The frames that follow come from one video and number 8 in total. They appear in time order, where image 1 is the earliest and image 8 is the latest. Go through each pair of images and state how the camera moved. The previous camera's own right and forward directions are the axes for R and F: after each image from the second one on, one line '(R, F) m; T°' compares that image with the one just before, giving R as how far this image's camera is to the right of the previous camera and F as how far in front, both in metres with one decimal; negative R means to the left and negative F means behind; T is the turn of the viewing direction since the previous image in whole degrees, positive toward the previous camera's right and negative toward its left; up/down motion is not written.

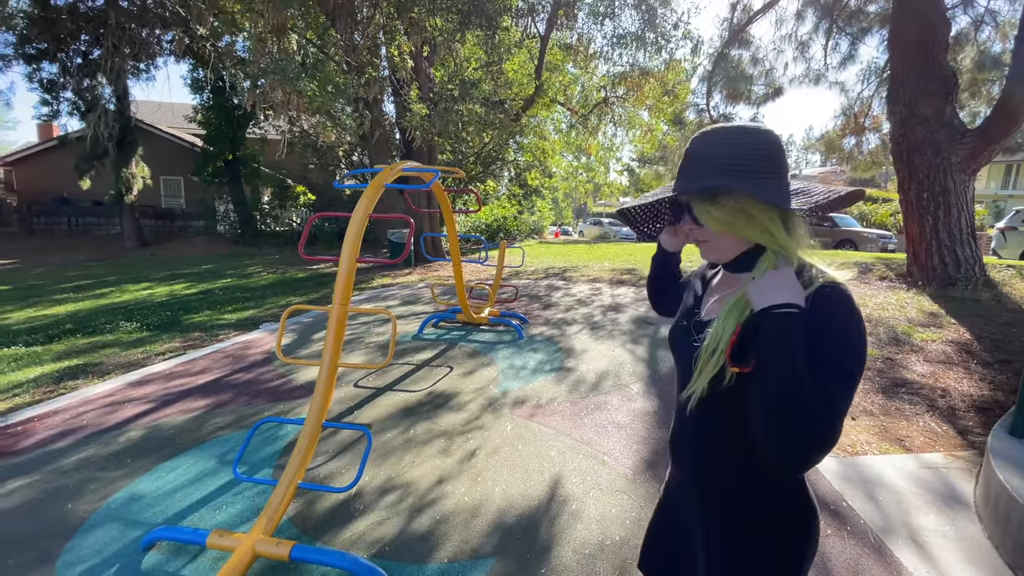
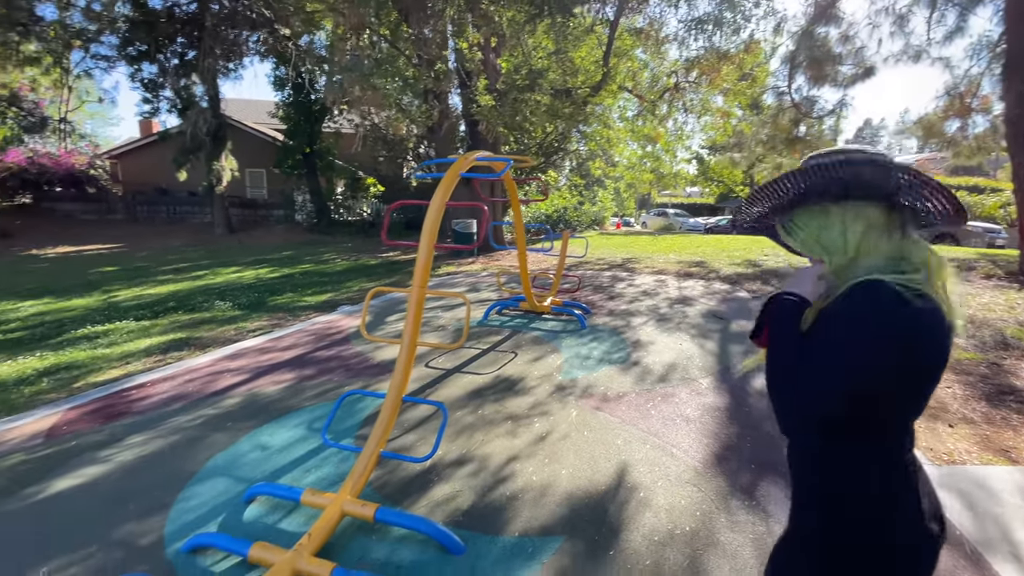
(-0.1, 0.0) m; -7°
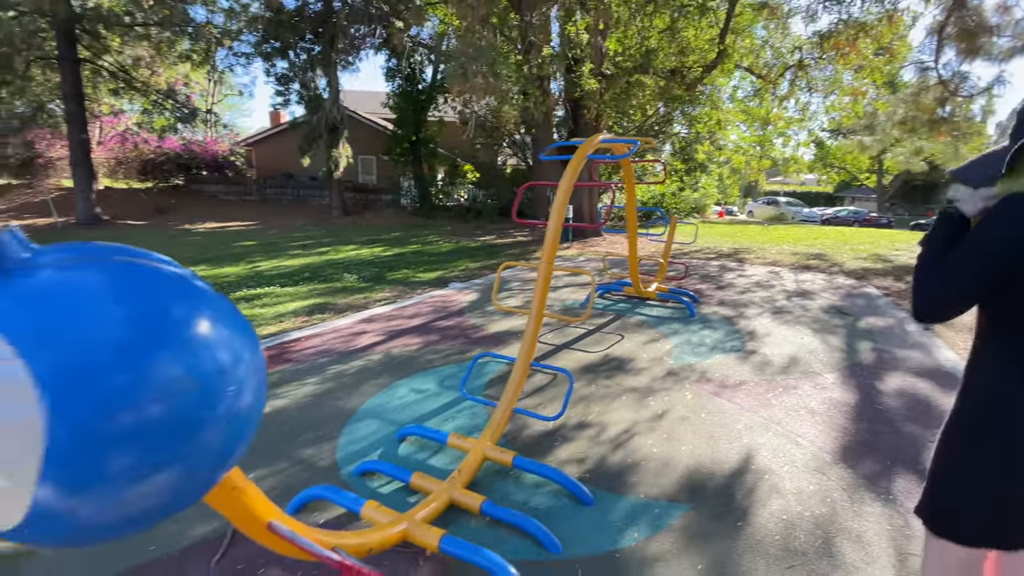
(-0.2, -0.2) m; -10°
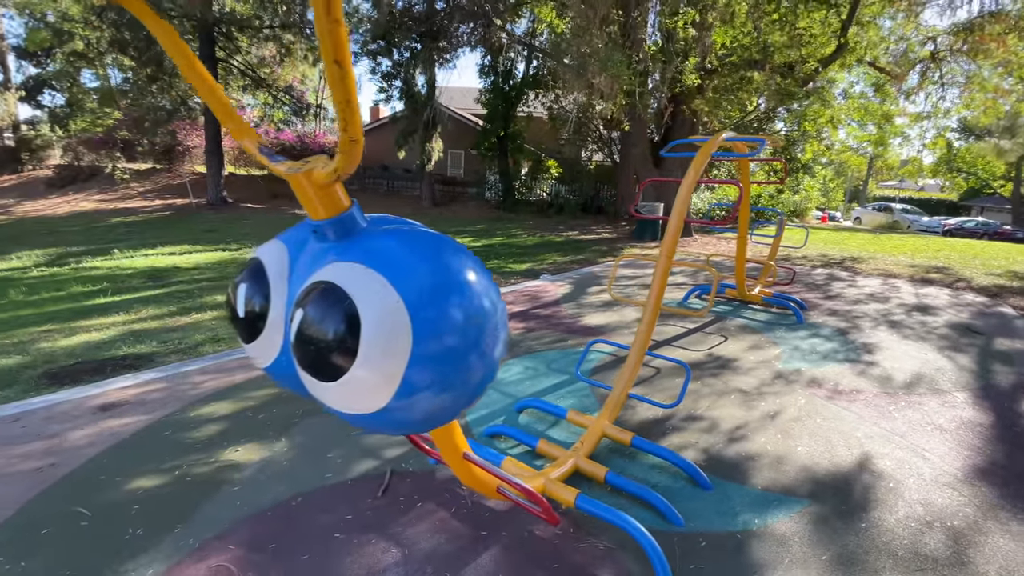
(-0.3, -0.2) m; -8°
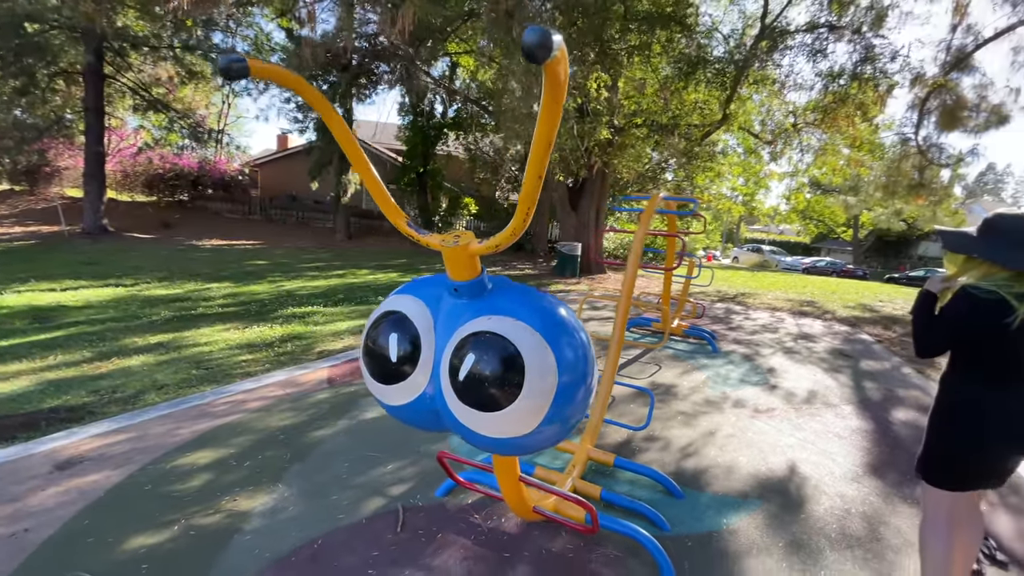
(-0.5, -0.2) m; +11°
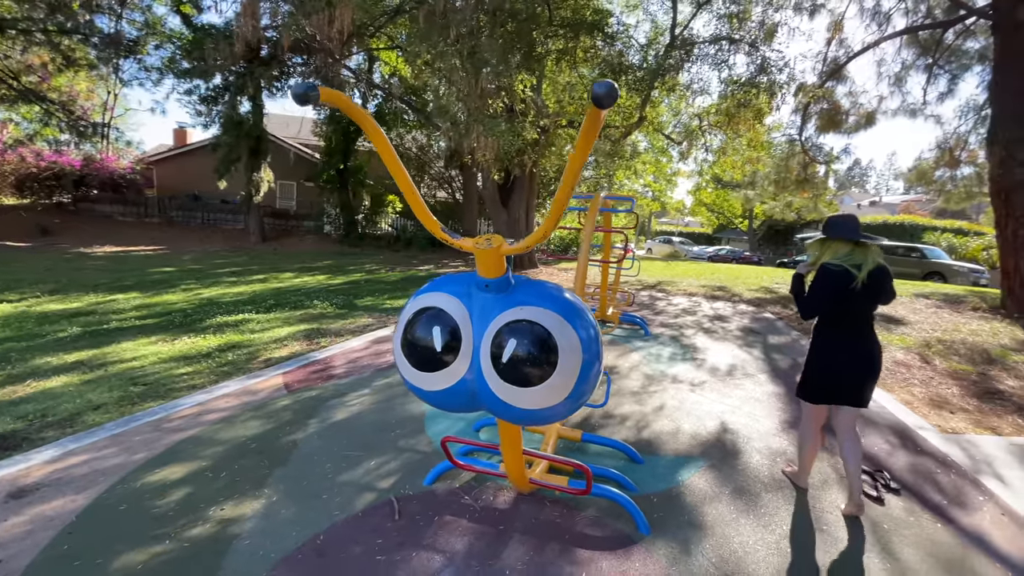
(-0.3, -0.2) m; +9°
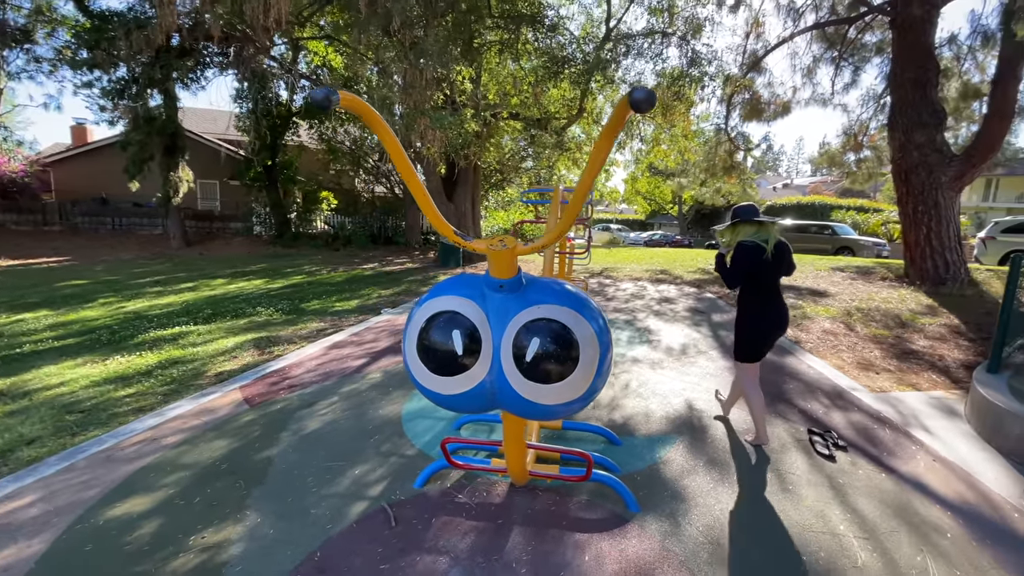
(-0.2, 0.0) m; +7°
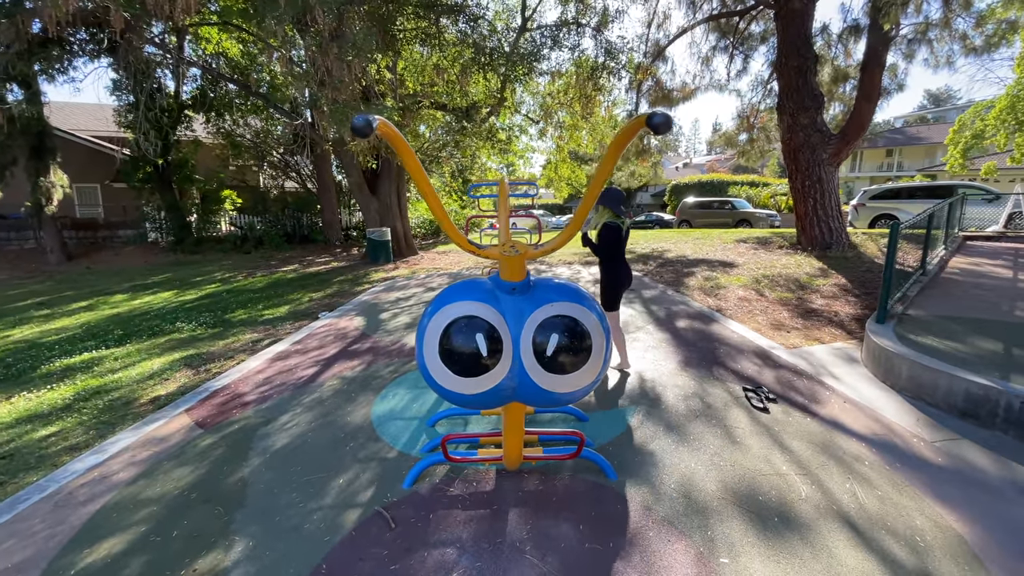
(-0.3, -0.1) m; +9°
